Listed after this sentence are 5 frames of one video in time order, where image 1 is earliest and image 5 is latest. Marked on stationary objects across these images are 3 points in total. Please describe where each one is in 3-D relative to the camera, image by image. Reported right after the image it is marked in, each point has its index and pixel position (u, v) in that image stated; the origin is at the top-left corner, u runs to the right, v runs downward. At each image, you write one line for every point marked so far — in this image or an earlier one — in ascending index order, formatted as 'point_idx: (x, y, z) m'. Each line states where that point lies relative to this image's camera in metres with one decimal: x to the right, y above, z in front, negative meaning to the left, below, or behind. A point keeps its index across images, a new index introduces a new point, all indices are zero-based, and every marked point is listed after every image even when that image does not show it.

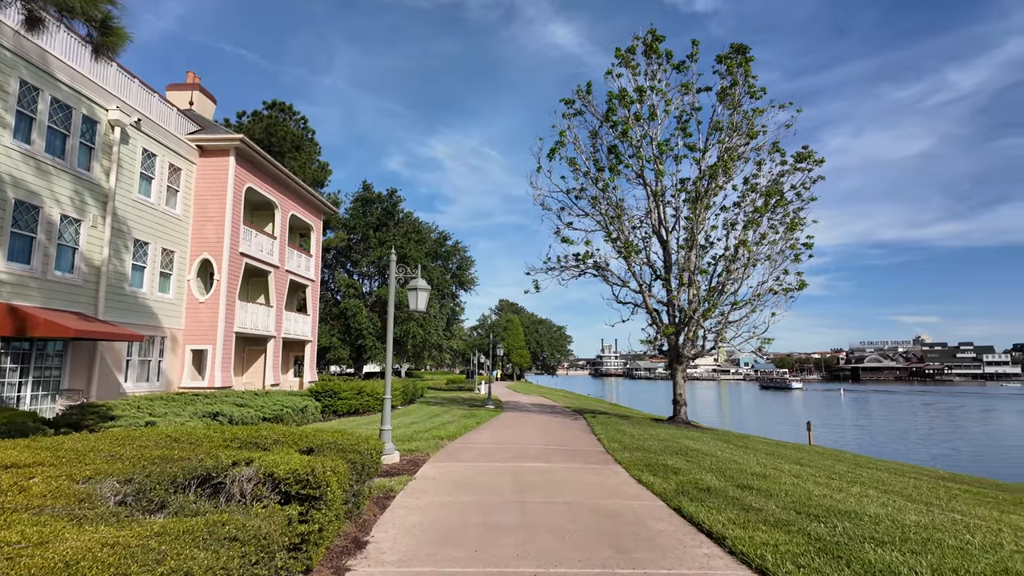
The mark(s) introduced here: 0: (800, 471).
0: (+4.5, -2.9, +9.2) m
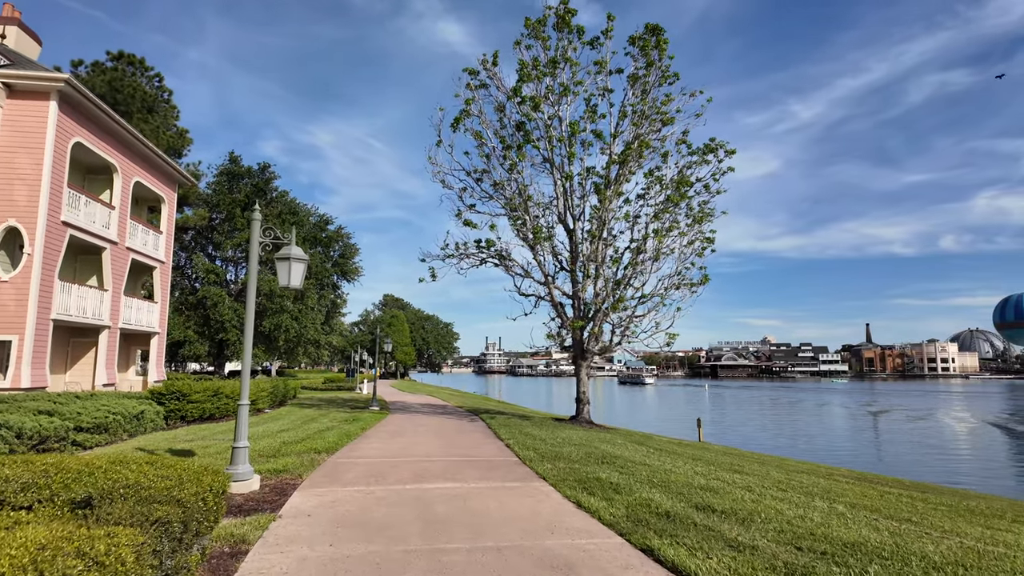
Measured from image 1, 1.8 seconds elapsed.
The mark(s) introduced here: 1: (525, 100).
0: (+3.2, -2.7, +8.0) m
1: (+0.4, +5.6, +17.6) m
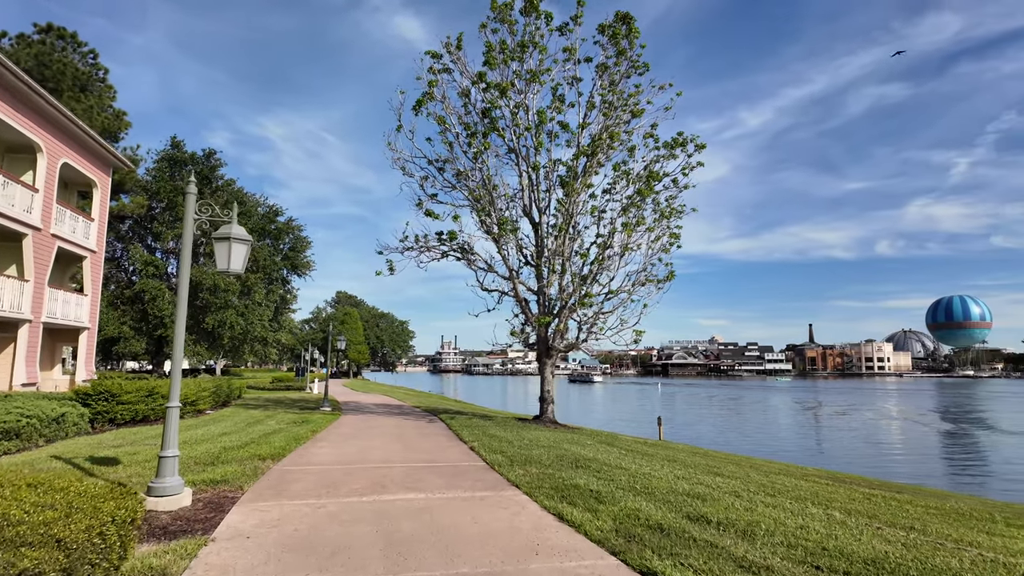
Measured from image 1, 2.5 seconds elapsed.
0: (+2.9, -2.6, +7.5) m
1: (-0.6, +5.8, +16.8) m
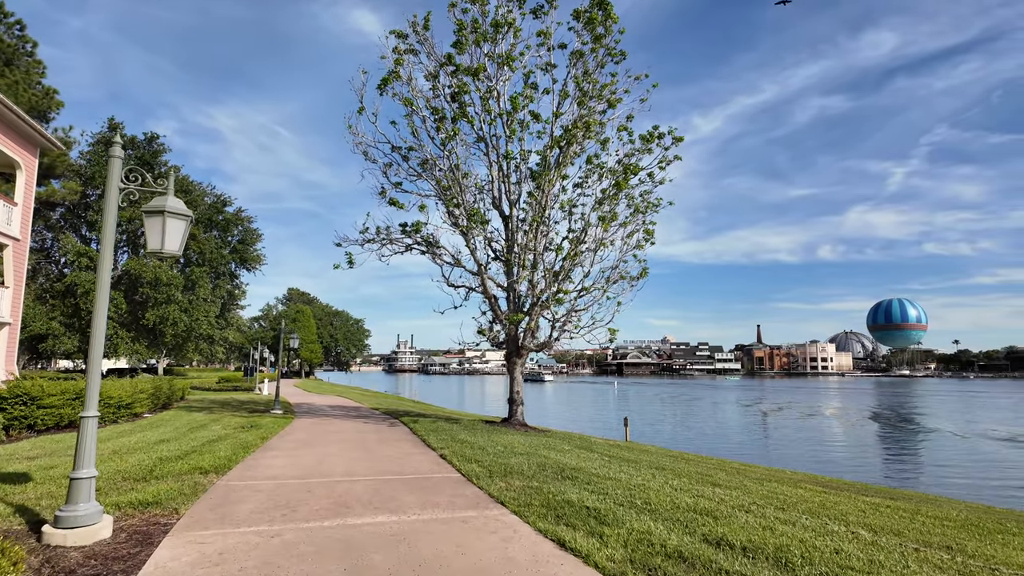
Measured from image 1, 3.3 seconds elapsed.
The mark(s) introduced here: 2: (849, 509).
0: (+2.7, -2.5, +6.8) m
1: (-1.4, +5.9, +15.9) m
2: (+4.1, -2.7, +7.1) m
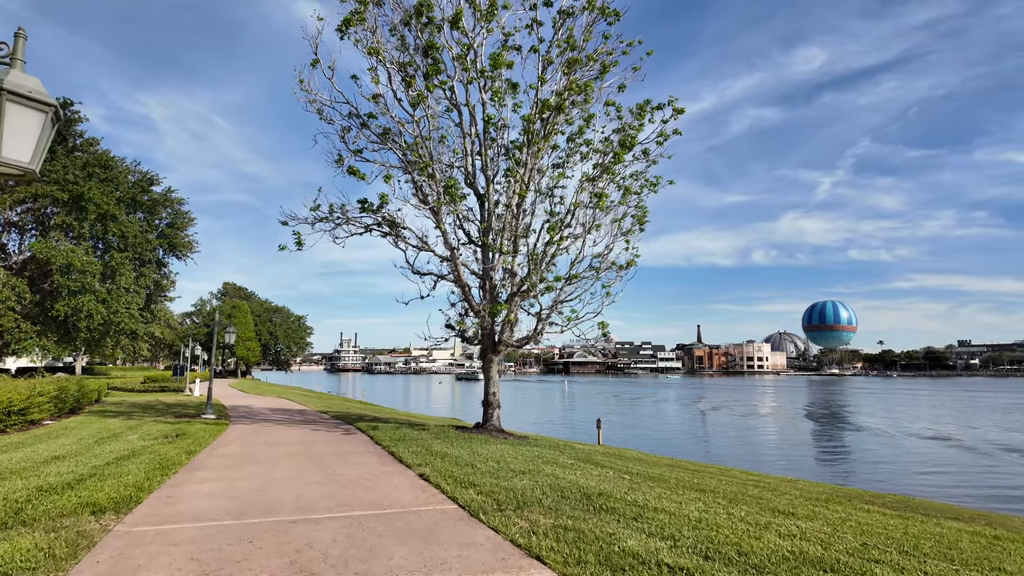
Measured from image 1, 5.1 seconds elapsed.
0: (+2.9, -2.2, +5.1) m
1: (-1.8, +6.3, +13.8) m
2: (+4.3, -2.4, +5.6) m
